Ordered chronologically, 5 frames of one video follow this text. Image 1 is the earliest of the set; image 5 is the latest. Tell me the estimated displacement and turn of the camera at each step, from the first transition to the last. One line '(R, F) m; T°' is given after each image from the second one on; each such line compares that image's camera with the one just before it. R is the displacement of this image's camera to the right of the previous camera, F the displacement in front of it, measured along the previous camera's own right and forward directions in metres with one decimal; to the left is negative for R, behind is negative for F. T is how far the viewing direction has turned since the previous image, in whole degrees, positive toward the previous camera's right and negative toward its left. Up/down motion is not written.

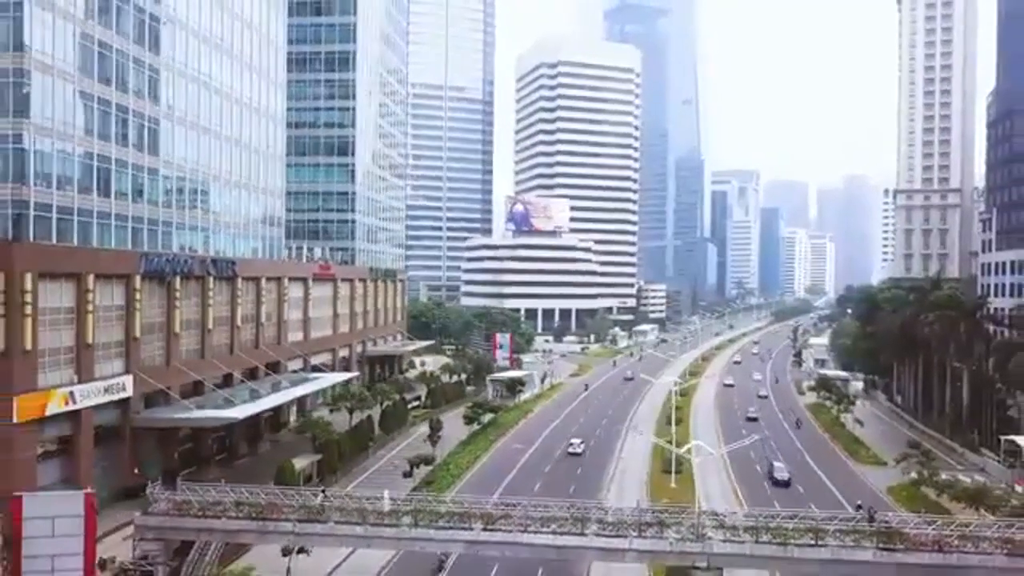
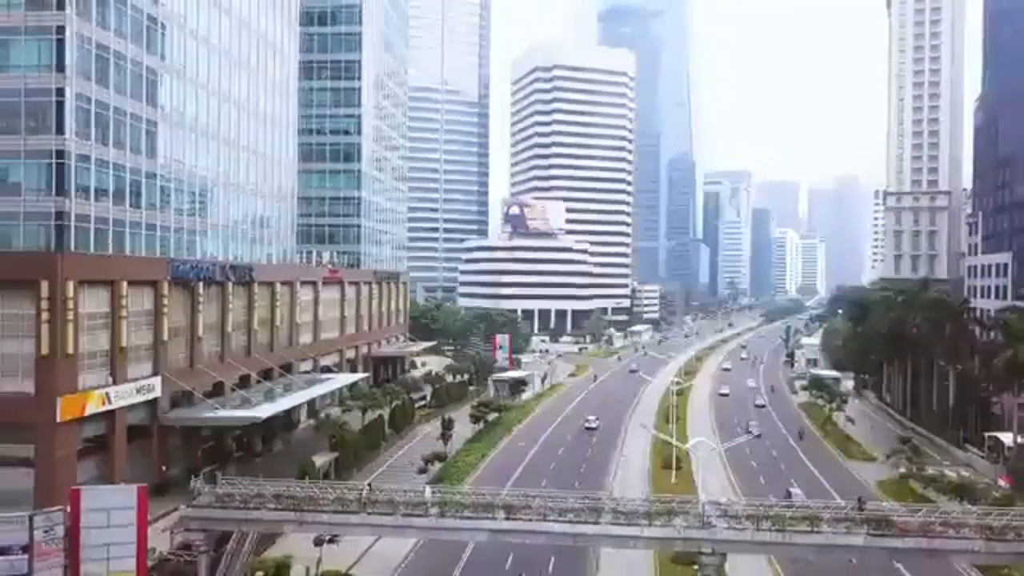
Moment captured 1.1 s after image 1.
(-0.8, -2.0) m; +1°
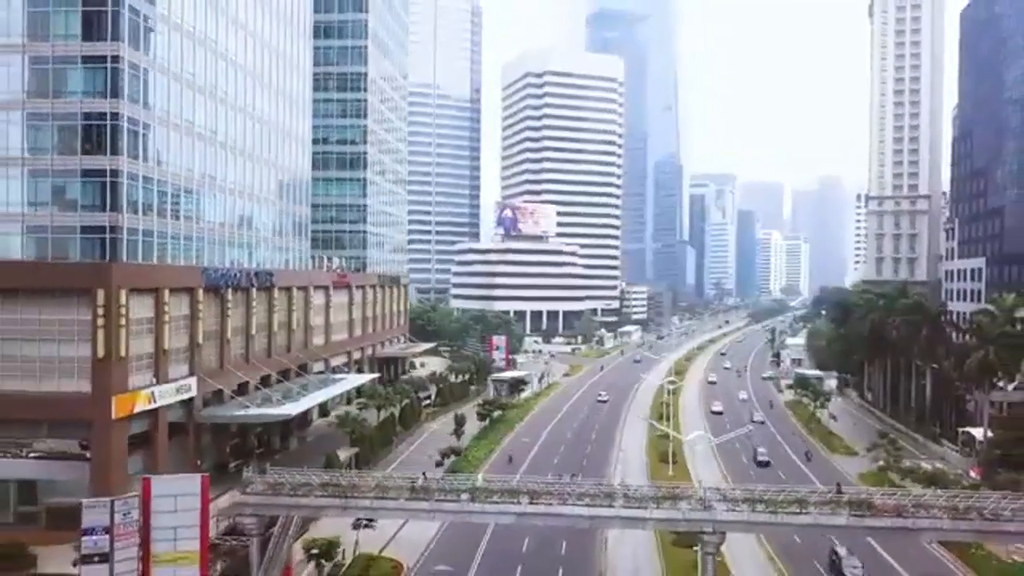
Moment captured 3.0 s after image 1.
(-1.1, -3.2) m; +1°
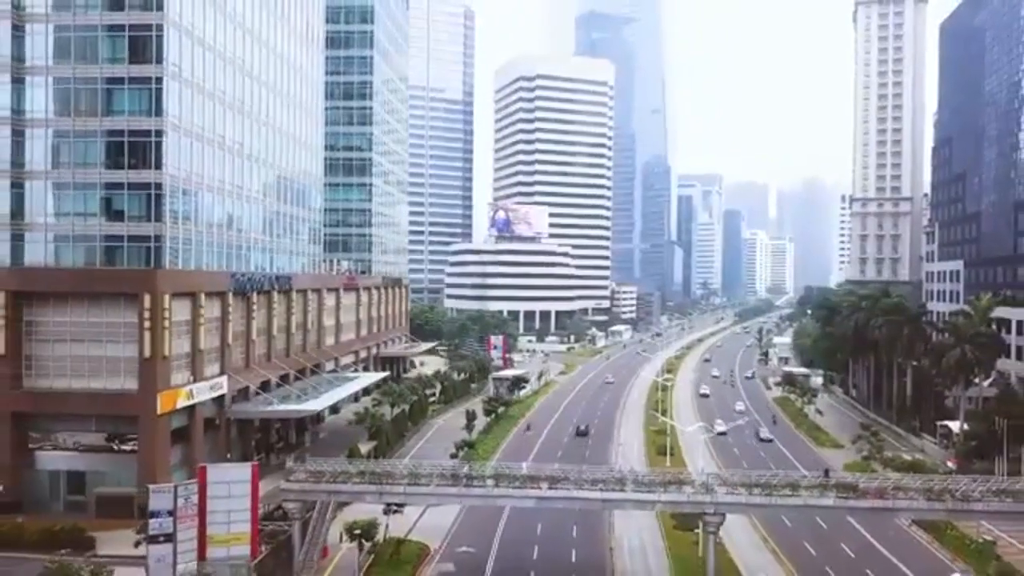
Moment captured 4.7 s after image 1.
(-1.2, -3.1) m; +1°
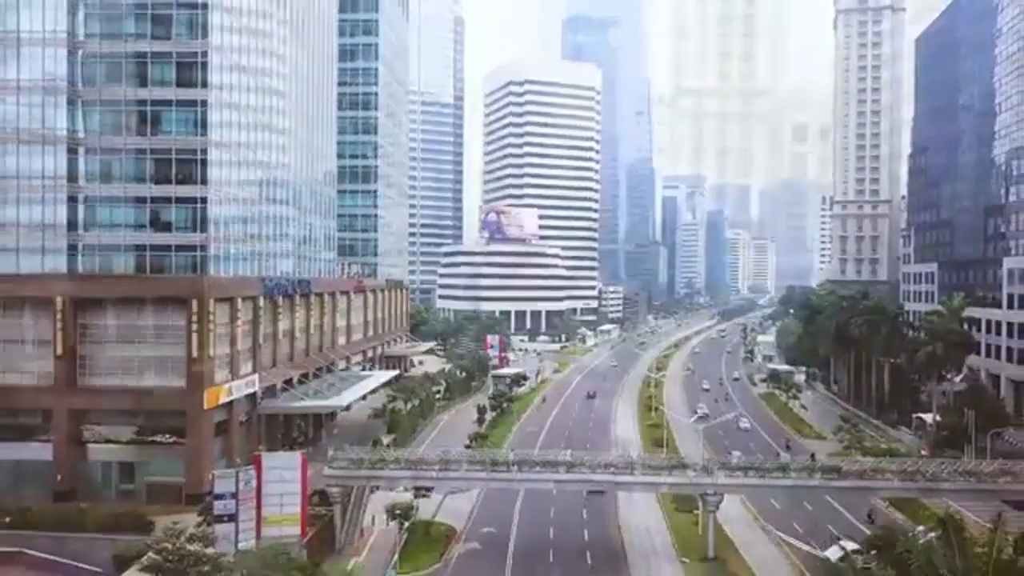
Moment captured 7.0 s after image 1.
(-1.5, -3.8) m; +1°
